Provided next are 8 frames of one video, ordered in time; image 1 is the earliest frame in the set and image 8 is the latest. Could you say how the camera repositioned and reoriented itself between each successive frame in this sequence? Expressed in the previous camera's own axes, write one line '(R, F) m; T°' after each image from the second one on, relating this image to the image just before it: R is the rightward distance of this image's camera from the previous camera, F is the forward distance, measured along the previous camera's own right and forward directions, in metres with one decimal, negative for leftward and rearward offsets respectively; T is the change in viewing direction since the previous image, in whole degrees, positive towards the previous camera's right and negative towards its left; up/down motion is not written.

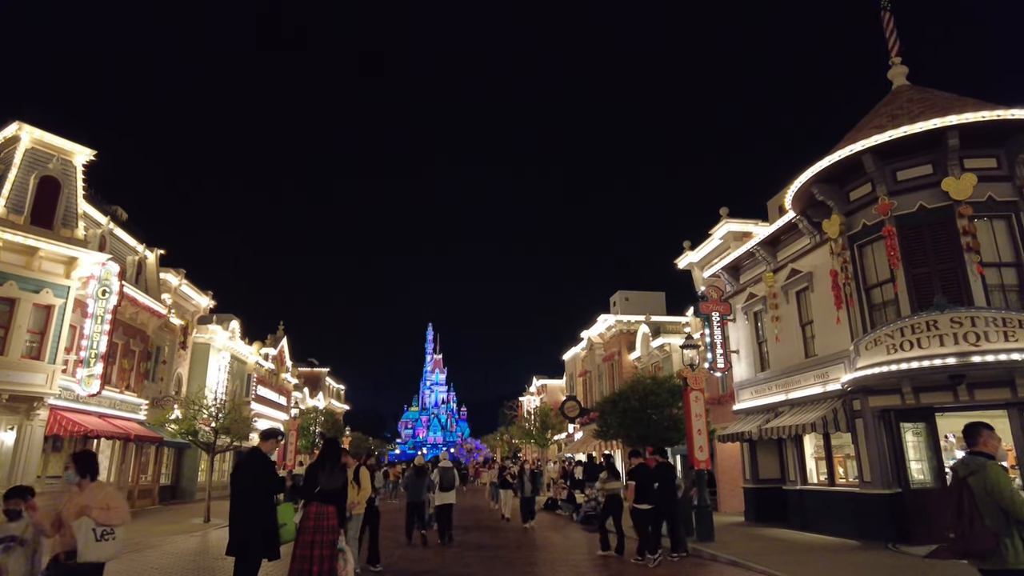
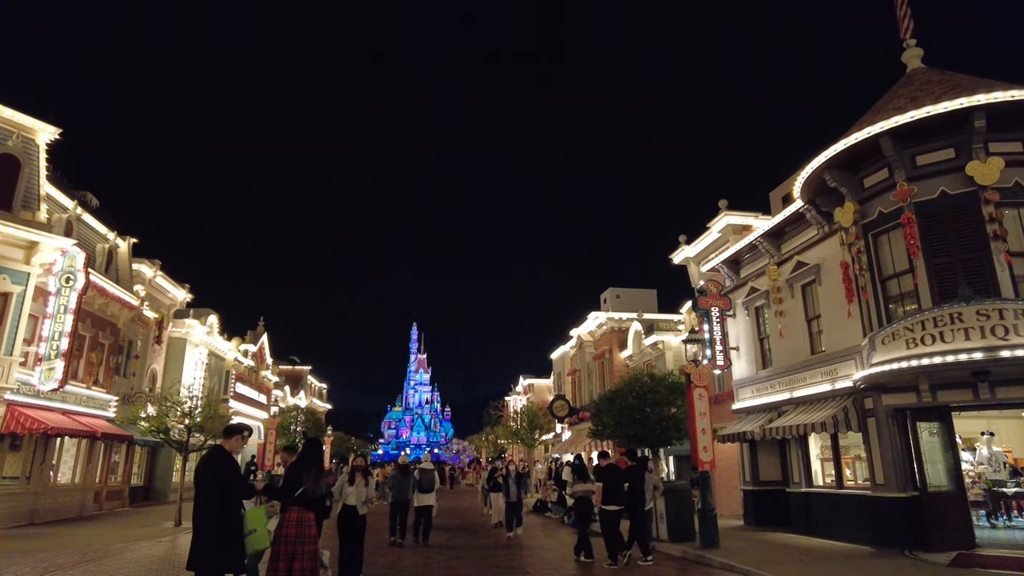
(-0.2, +0.9) m; +1°
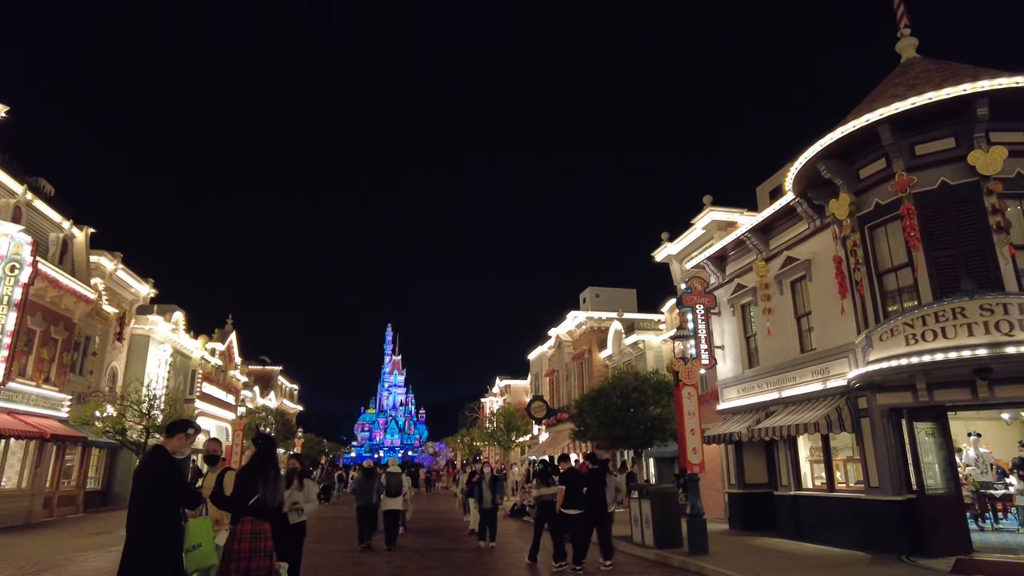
(-0.1, +0.8) m; +2°
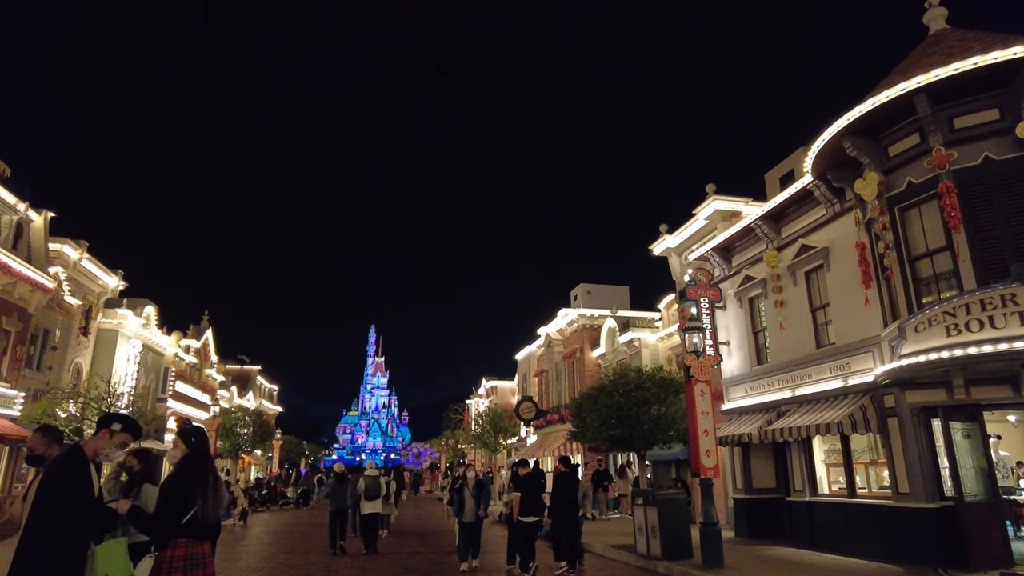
(-0.2, +1.2) m; +1°
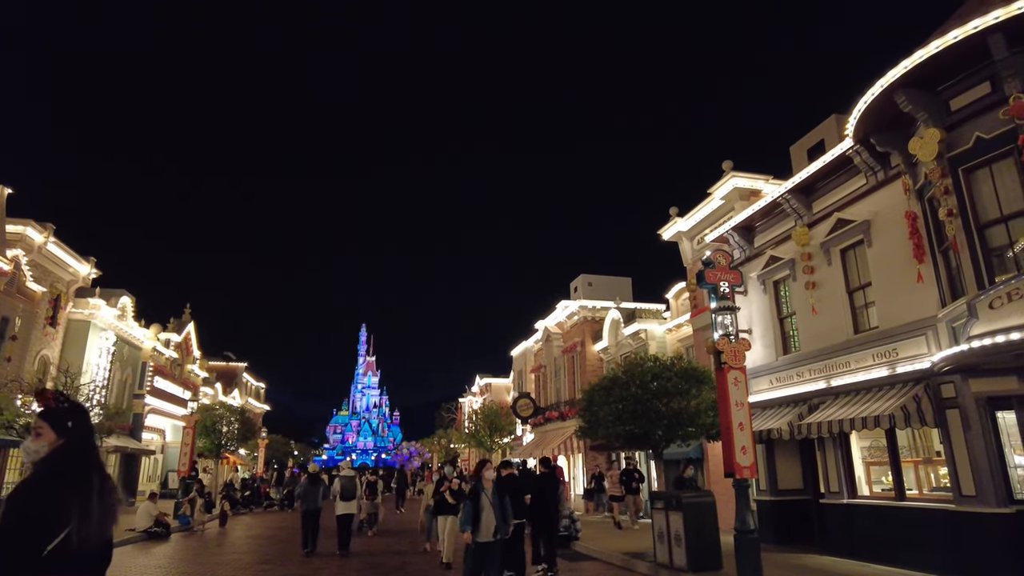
(-0.3, +1.6) m; +1°
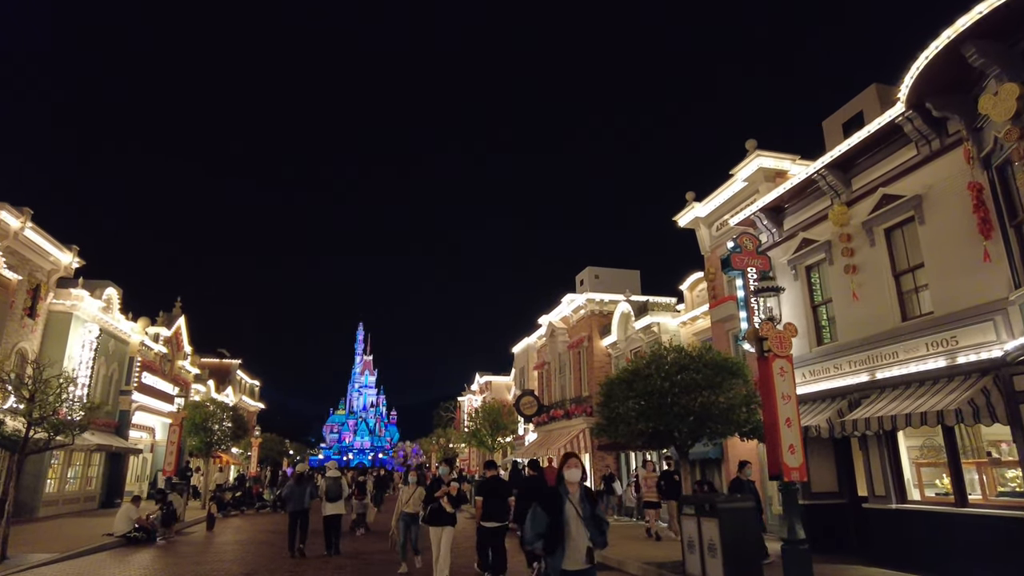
(-0.3, +1.3) m; 0°
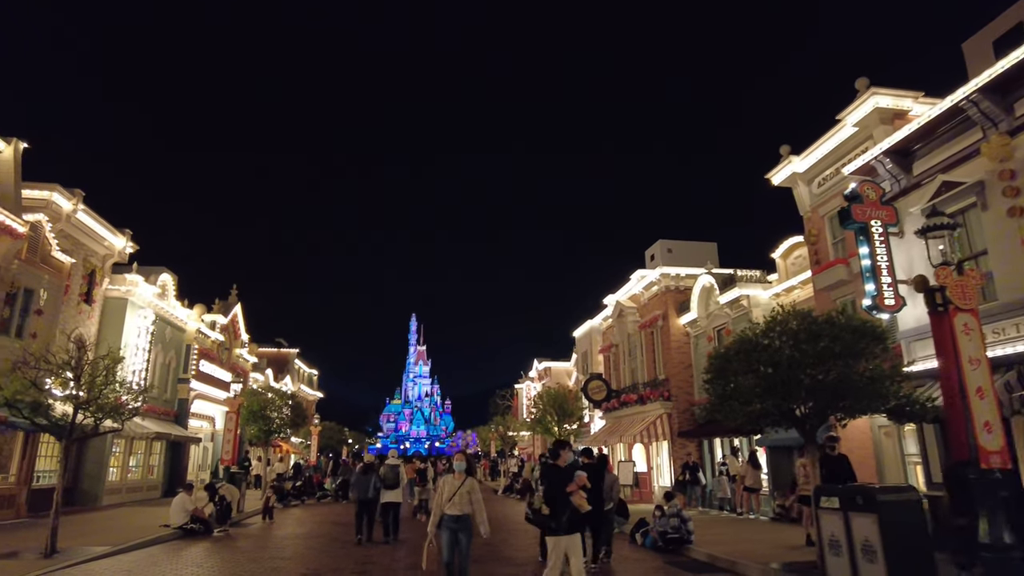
(-0.7, +1.8) m; -4°
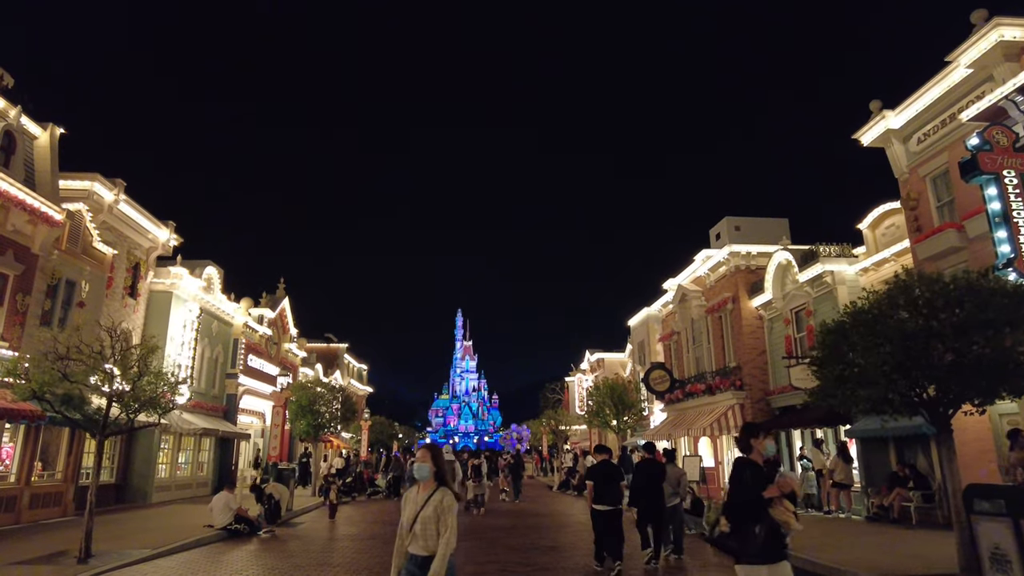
(-0.4, +1.5) m; -4°
